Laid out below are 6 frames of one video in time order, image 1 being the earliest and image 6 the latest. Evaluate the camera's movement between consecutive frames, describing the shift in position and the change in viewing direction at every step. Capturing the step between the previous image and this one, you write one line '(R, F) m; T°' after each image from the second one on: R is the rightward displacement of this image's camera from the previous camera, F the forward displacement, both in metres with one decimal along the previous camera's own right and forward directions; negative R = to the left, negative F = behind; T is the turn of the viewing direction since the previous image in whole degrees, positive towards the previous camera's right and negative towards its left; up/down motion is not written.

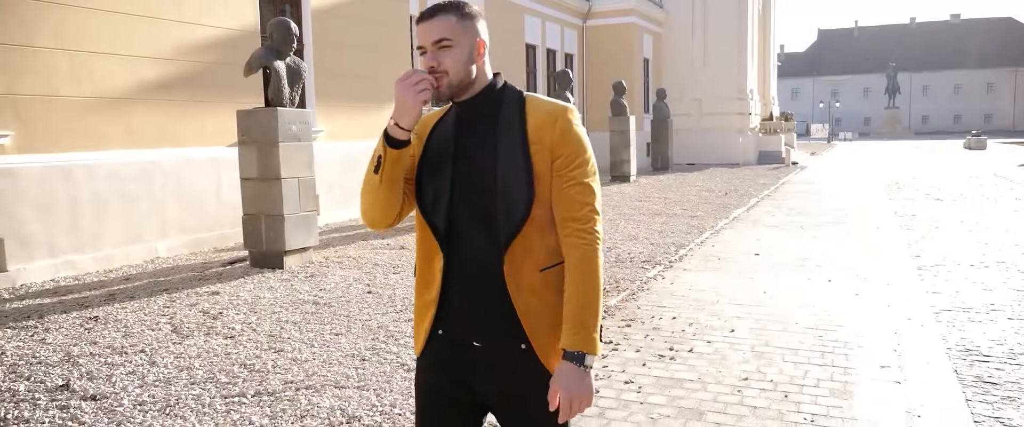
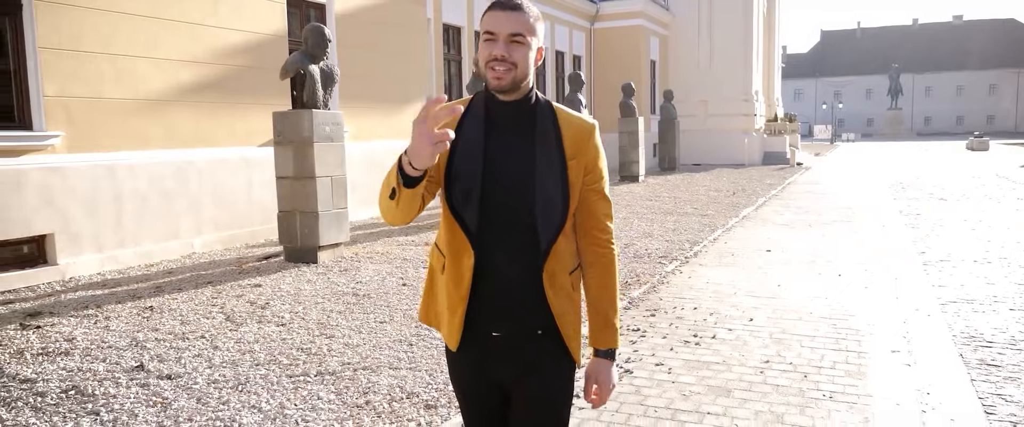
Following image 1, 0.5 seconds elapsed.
(-0.2, -0.3) m; 0°
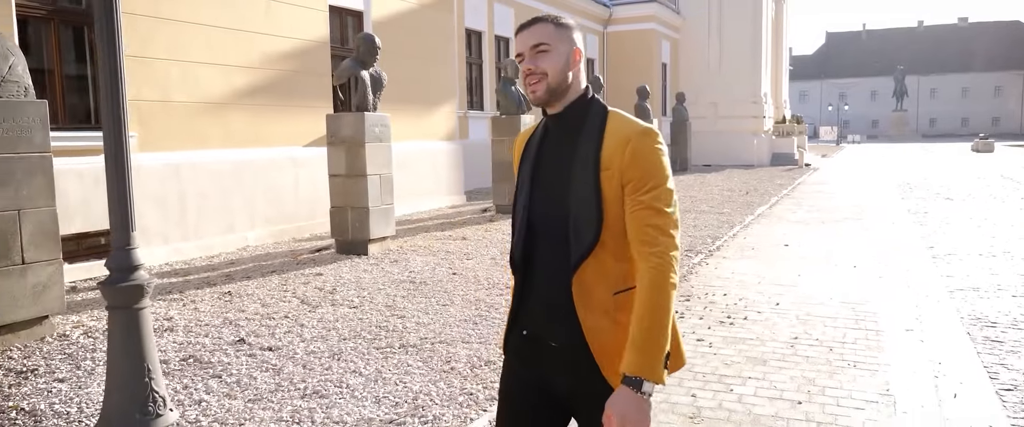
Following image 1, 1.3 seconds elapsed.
(-0.3, -0.5) m; 0°
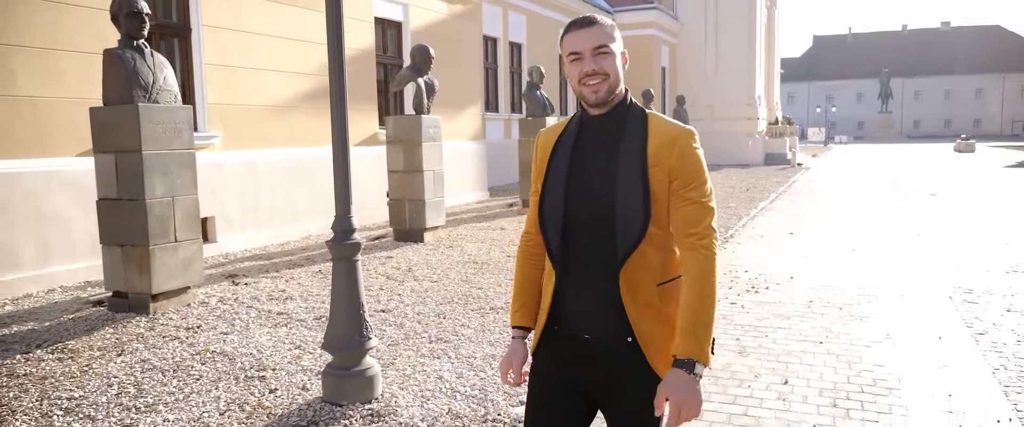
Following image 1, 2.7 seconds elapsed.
(-0.6, -1.0) m; +1°
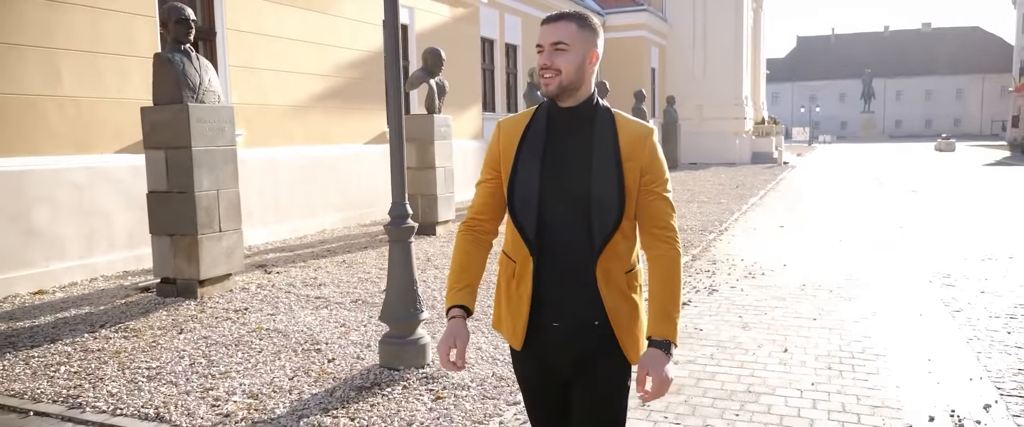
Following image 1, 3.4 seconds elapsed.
(-0.3, -0.5) m; +1°
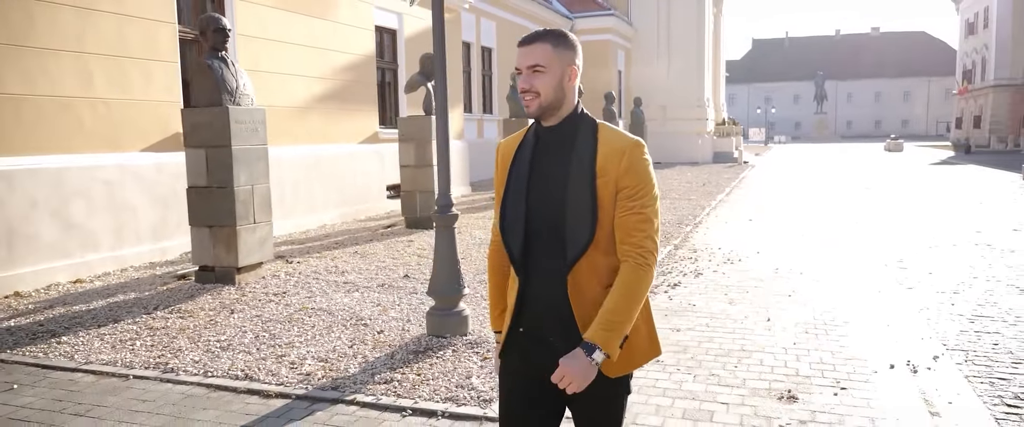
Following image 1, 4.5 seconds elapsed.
(-0.4, -0.7) m; +3°
